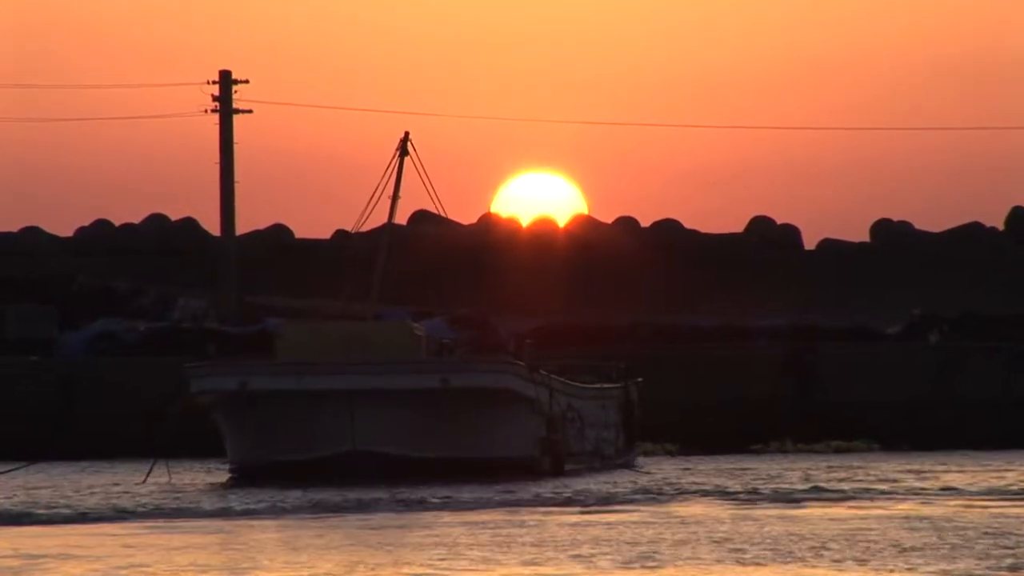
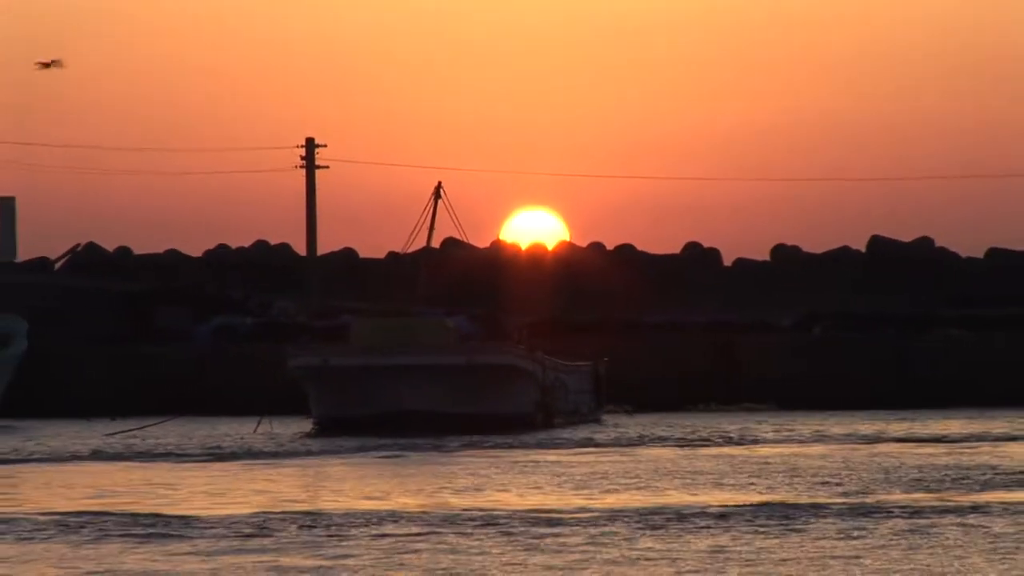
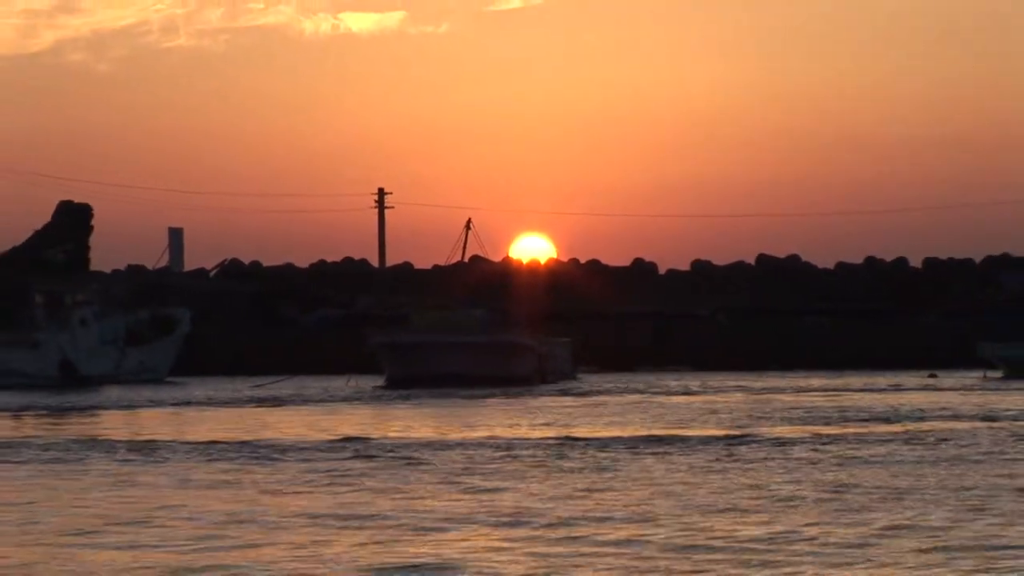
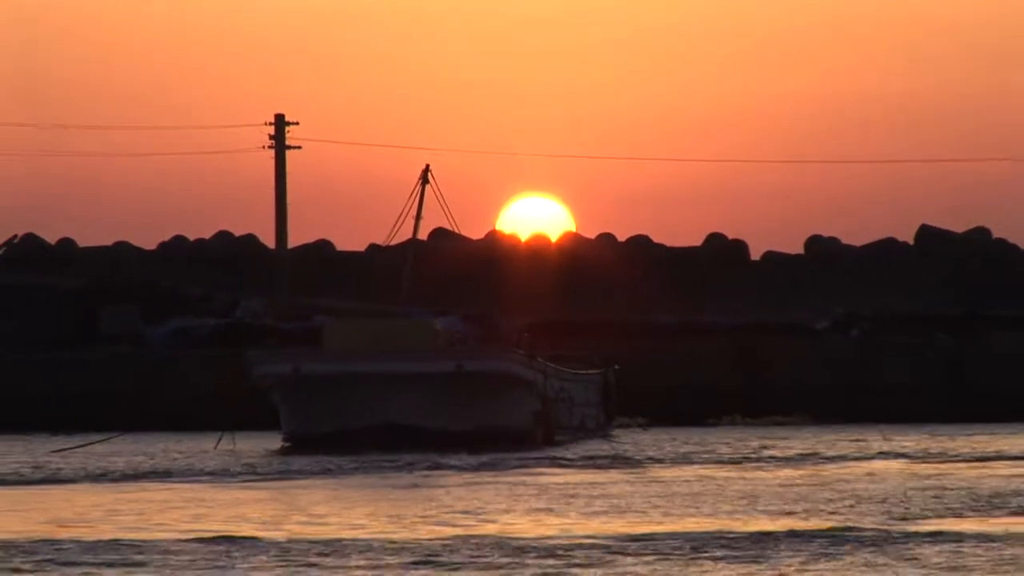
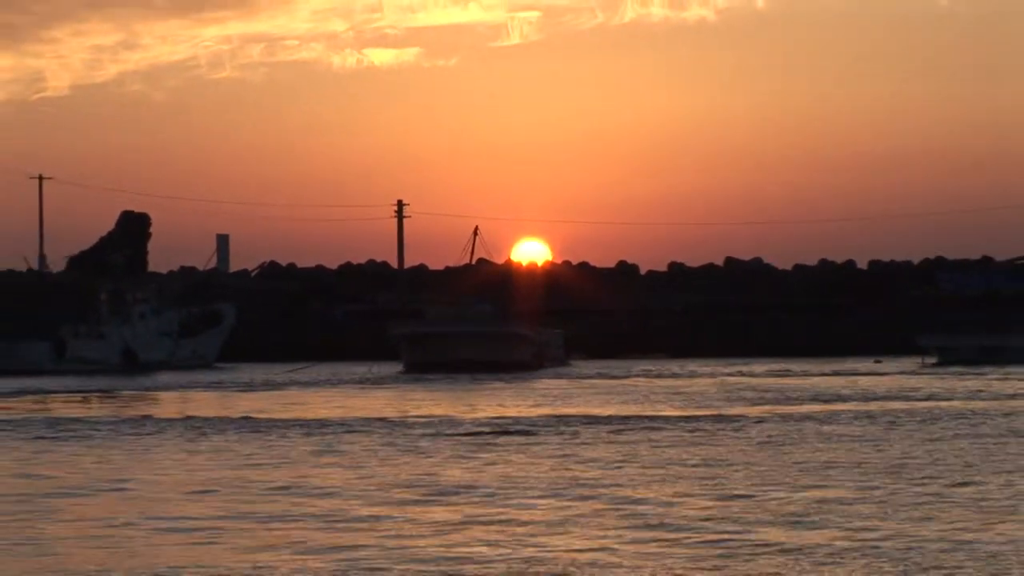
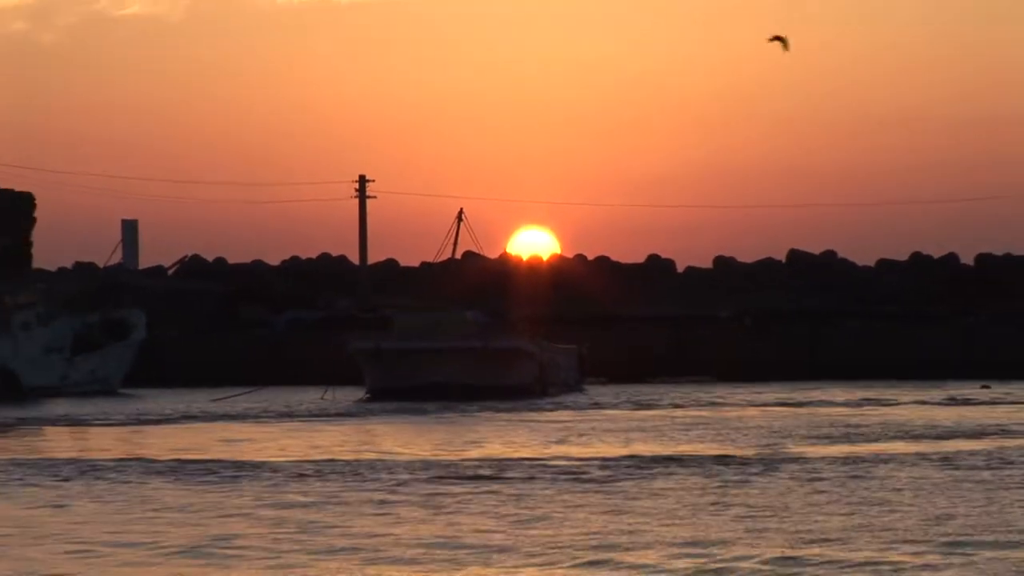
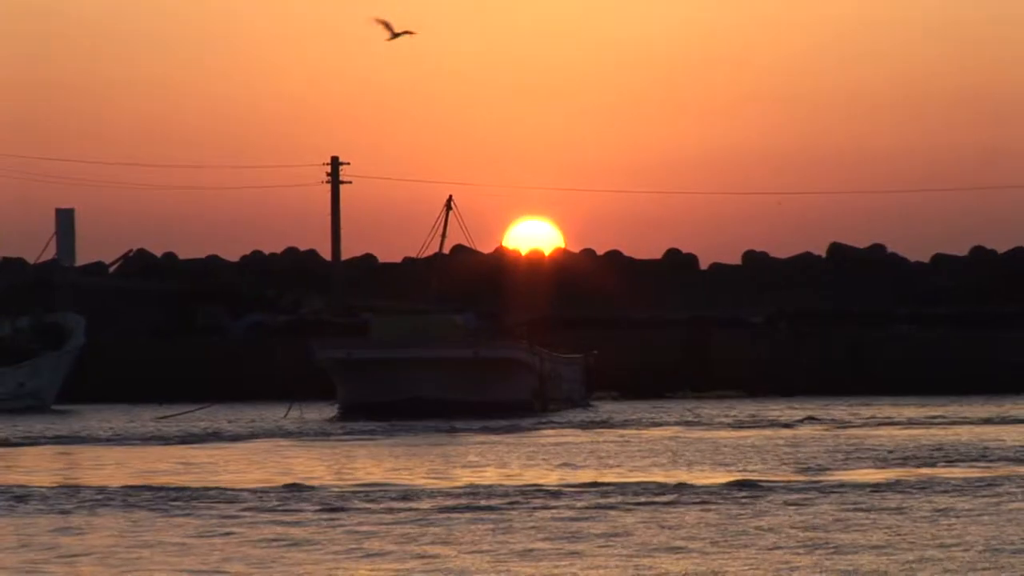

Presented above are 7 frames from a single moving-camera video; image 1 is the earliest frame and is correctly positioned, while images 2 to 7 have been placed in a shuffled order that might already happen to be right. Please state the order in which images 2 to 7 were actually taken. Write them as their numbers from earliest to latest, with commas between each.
4, 2, 7, 6, 3, 5
